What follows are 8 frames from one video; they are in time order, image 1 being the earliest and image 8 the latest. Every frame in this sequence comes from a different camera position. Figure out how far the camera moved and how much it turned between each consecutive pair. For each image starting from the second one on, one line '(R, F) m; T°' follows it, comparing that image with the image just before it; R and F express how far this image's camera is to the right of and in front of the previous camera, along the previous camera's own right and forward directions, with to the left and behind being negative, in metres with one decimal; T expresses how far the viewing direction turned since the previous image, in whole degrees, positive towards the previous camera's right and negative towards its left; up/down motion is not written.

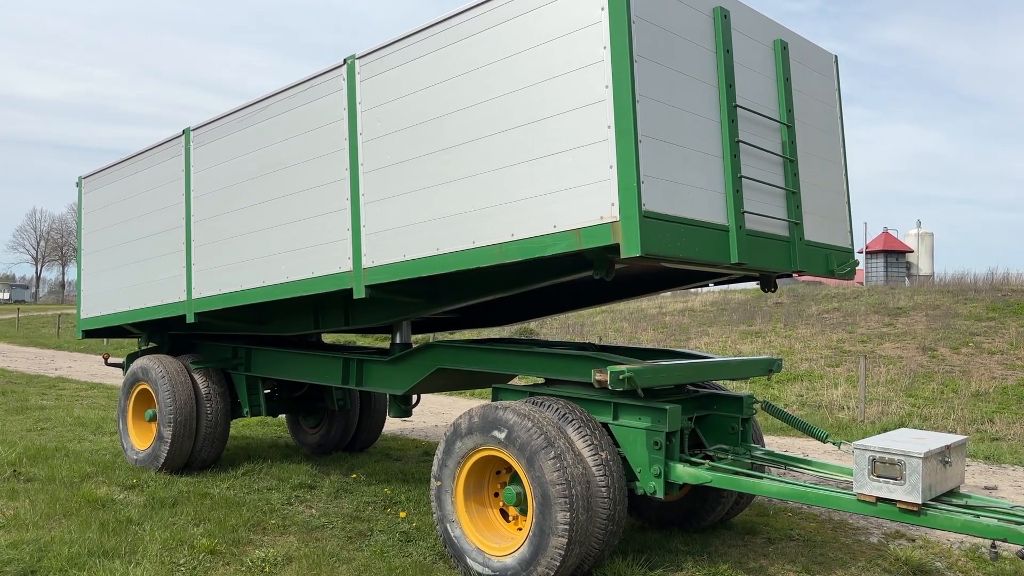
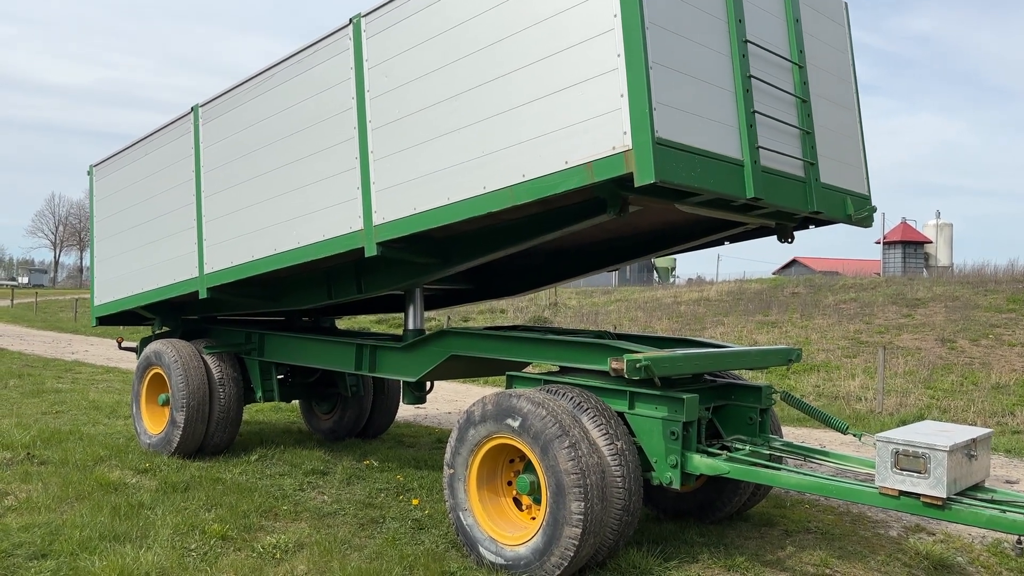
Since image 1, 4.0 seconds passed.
(0.0, +0.1) m; -1°
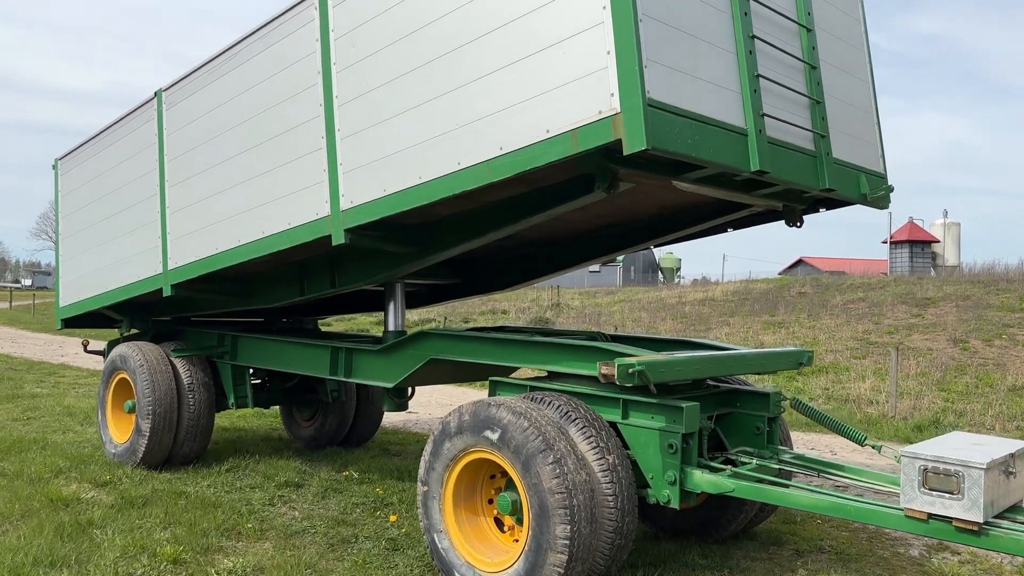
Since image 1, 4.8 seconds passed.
(+0.1, +0.4) m; 0°
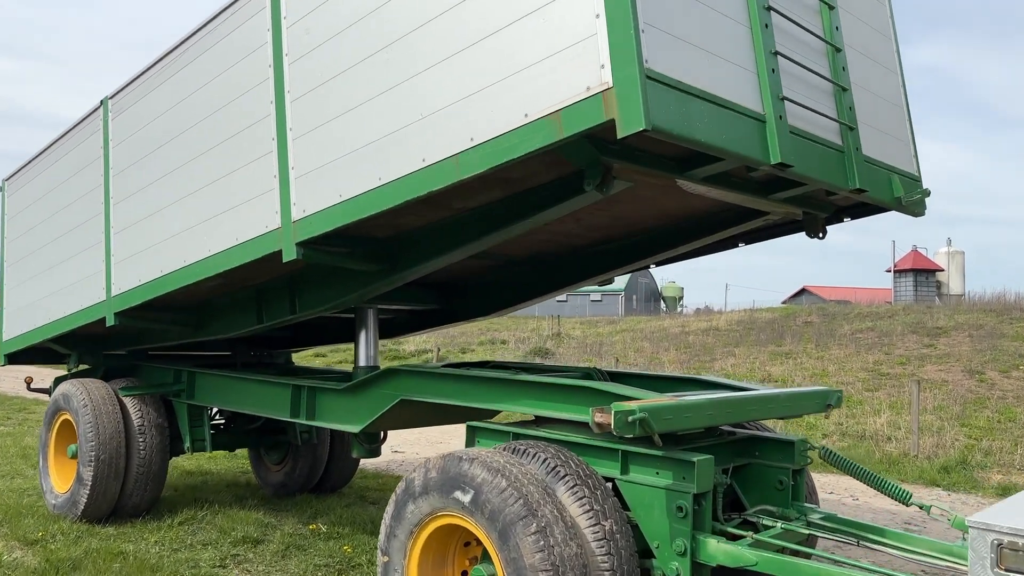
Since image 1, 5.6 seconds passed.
(+0.1, +0.6) m; 0°
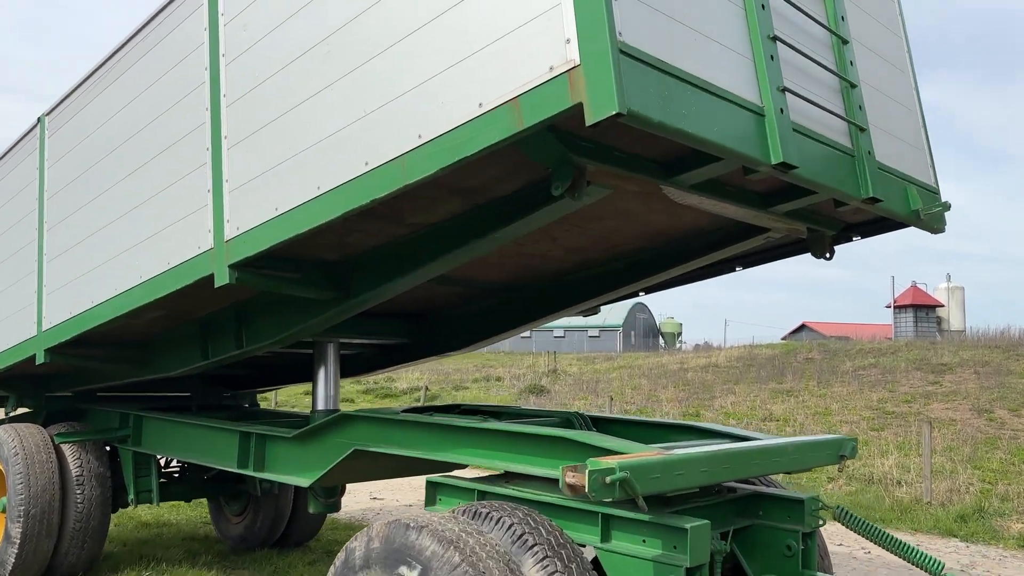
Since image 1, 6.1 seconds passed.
(+0.1, +0.5) m; 0°
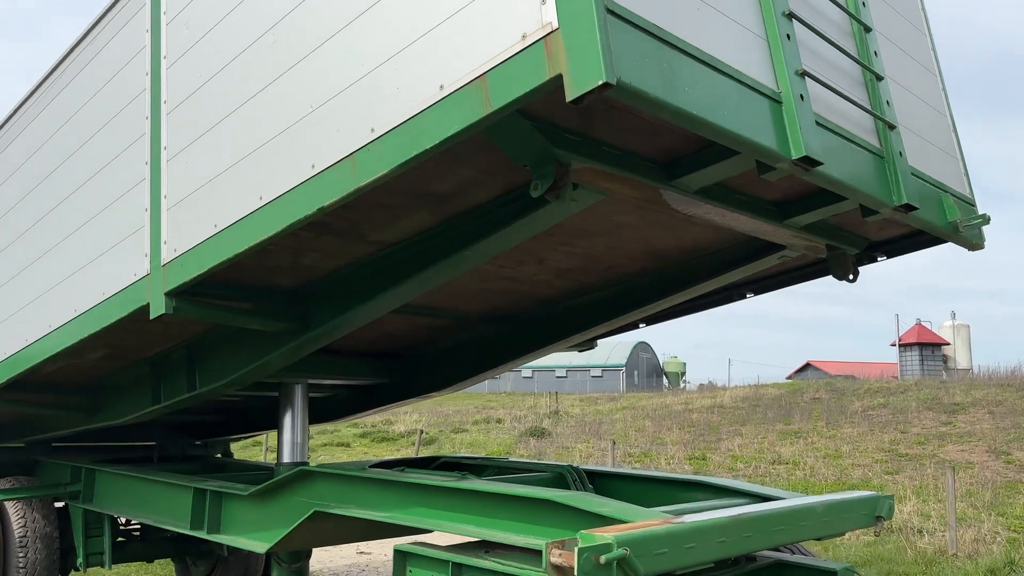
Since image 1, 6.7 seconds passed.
(+0.1, +0.4) m; 0°
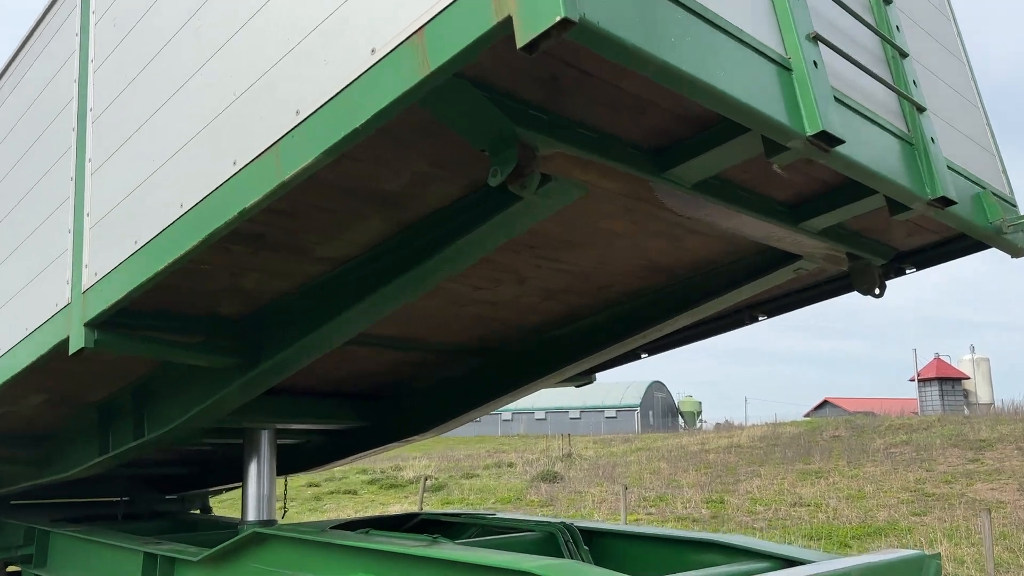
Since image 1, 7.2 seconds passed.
(+0.1, +0.4) m; -1°
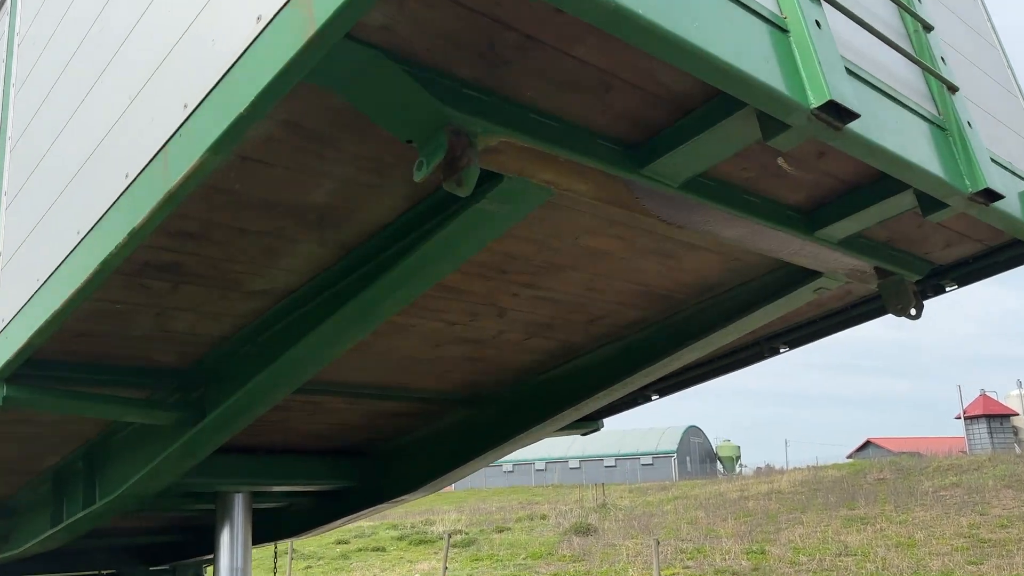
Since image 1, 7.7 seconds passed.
(+0.1, +0.4) m; -2°
